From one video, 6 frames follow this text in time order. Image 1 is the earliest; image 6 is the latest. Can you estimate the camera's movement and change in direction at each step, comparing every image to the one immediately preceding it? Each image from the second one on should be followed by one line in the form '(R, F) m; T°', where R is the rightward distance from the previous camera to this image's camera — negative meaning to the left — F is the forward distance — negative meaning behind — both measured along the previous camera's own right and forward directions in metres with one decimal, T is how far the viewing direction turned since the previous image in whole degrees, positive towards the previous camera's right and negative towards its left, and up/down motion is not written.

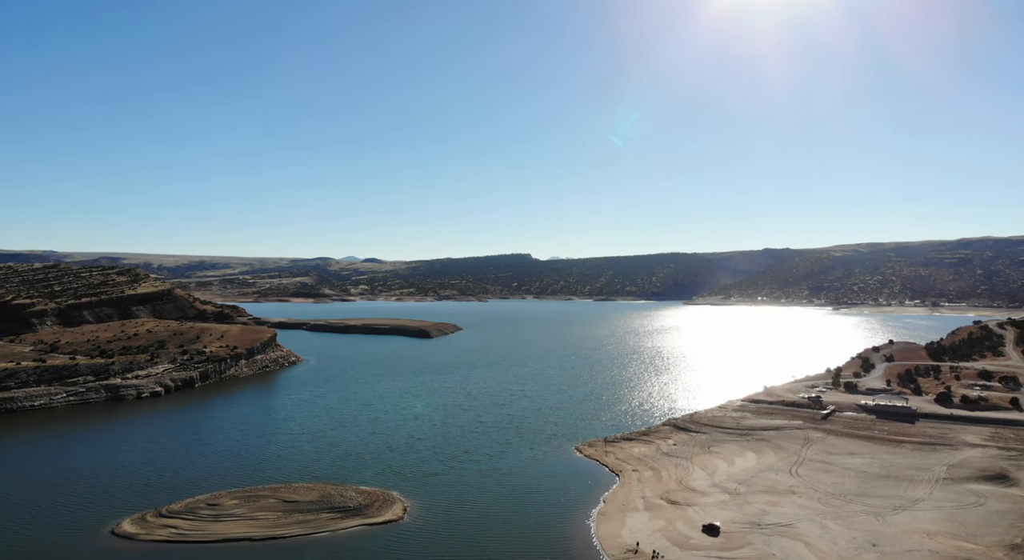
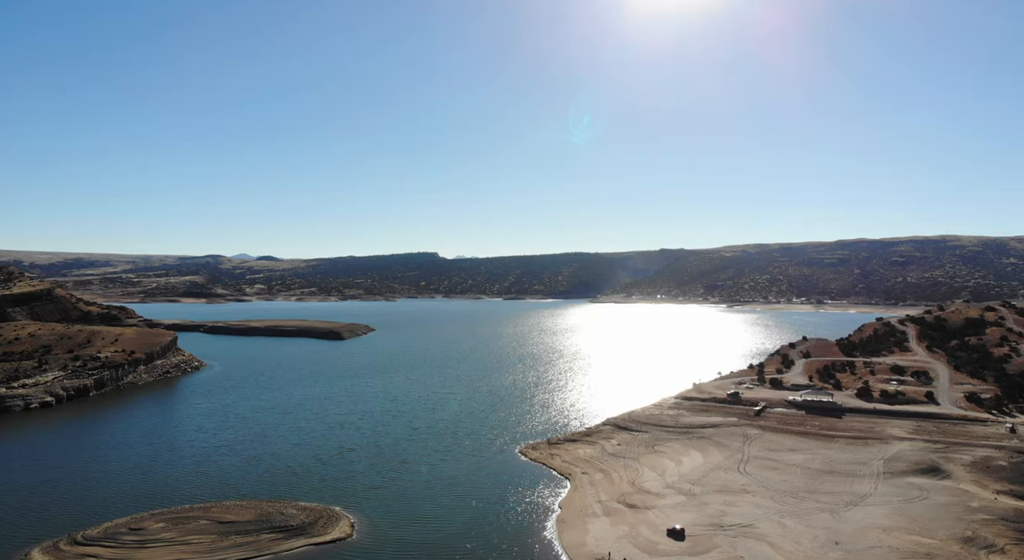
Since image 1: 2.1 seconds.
(-1.1, +0.8) m; +7°
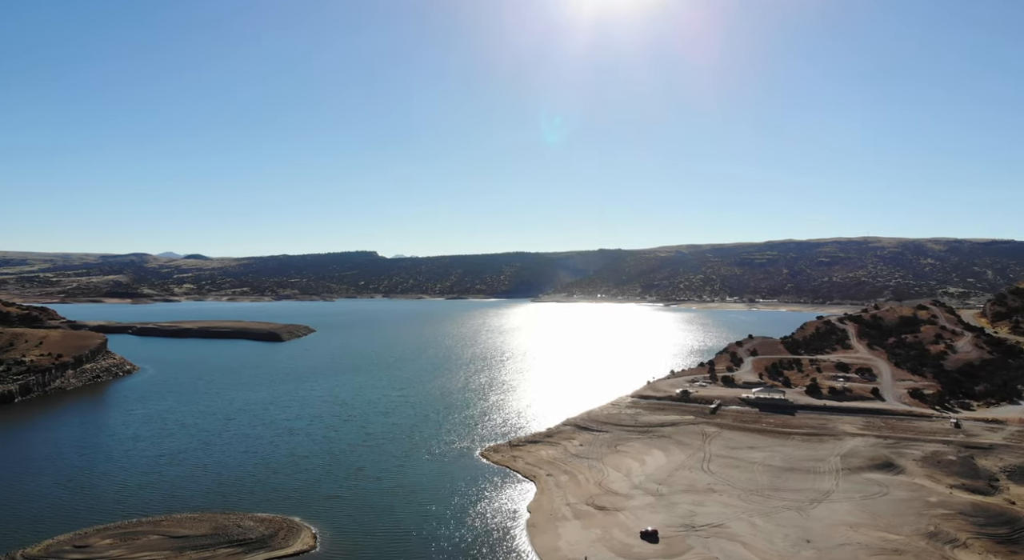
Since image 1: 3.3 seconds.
(-0.7, +0.4) m; +5°
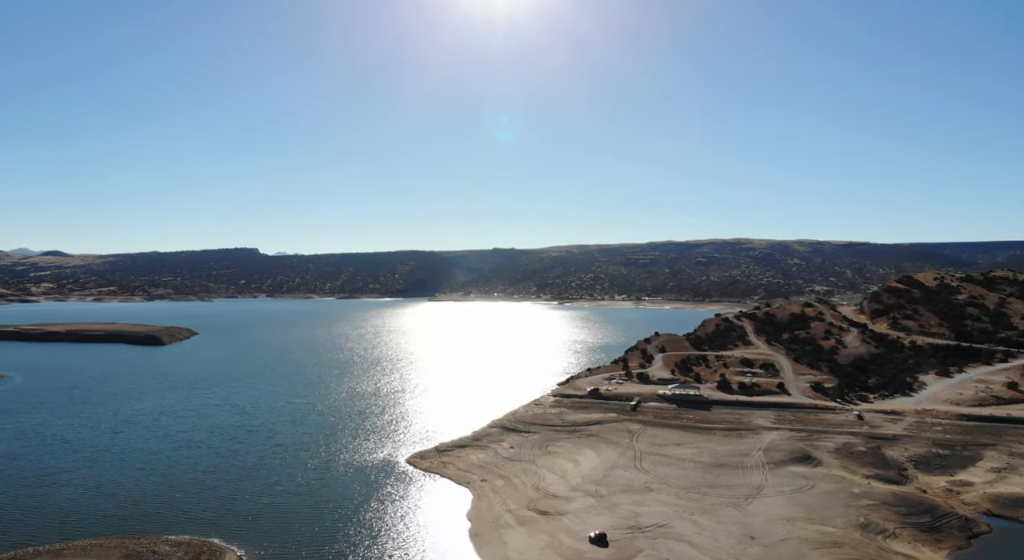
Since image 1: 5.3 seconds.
(-1.2, +0.6) m; +8°
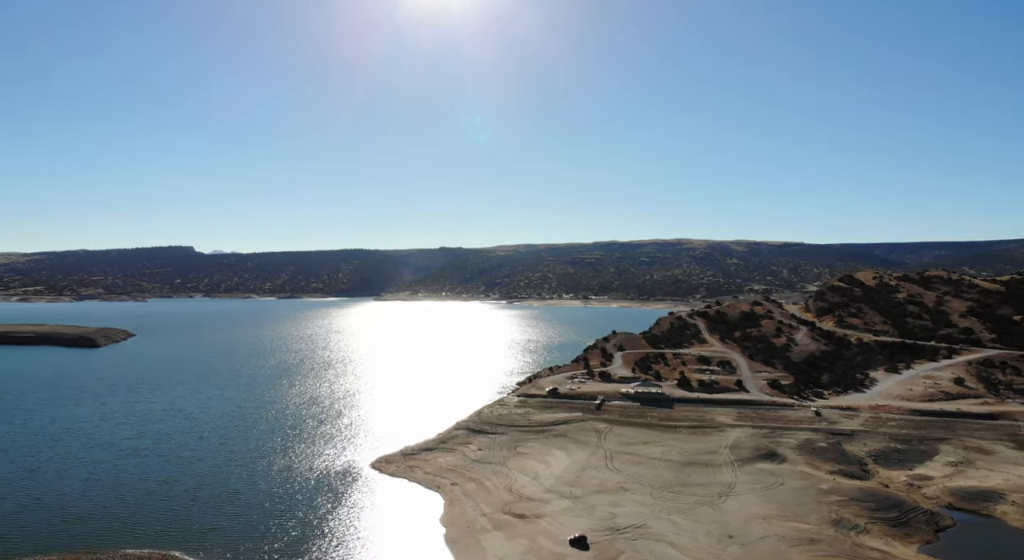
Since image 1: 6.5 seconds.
(-0.8, +0.2) m; +4°
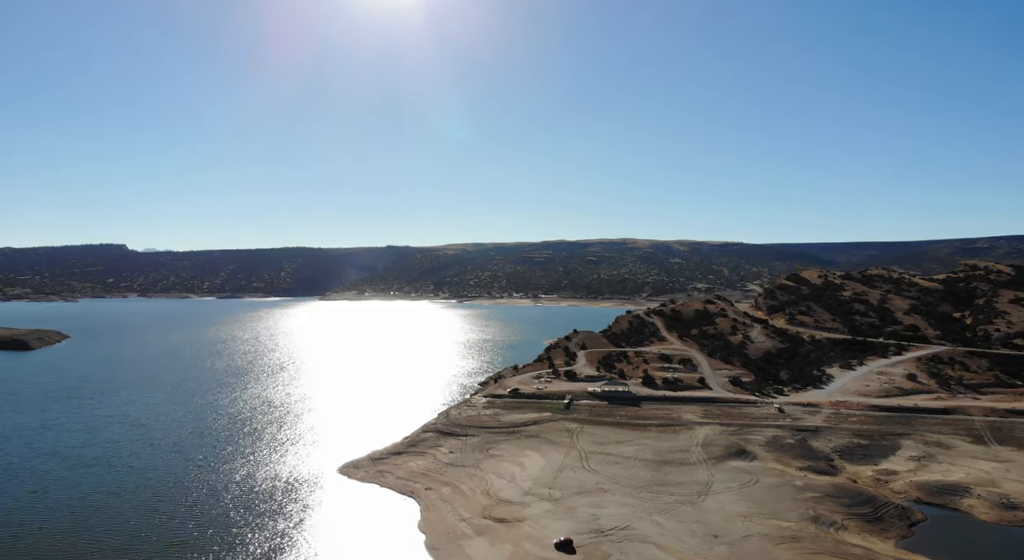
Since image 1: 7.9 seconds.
(-0.9, +0.2) m; +4°
